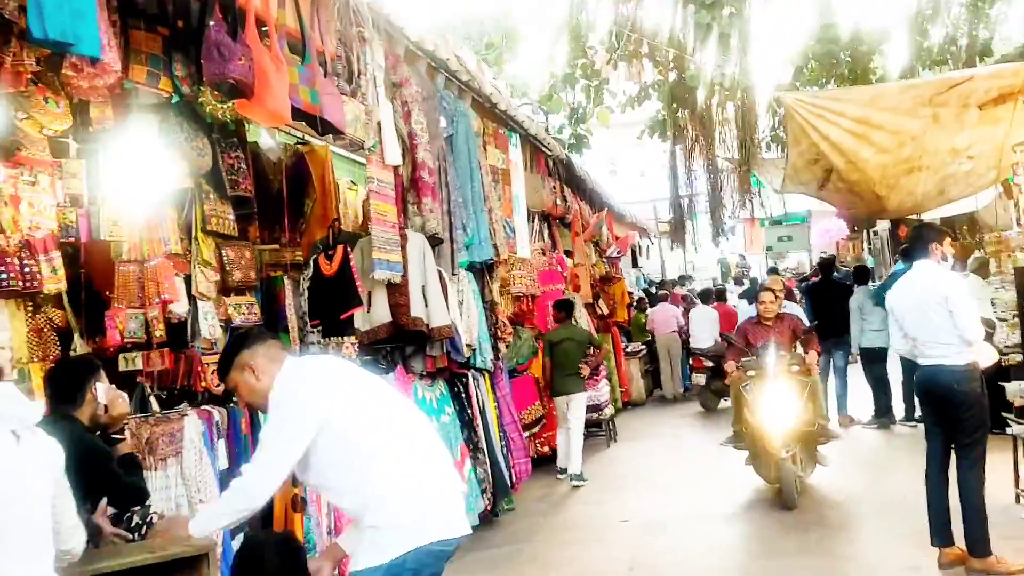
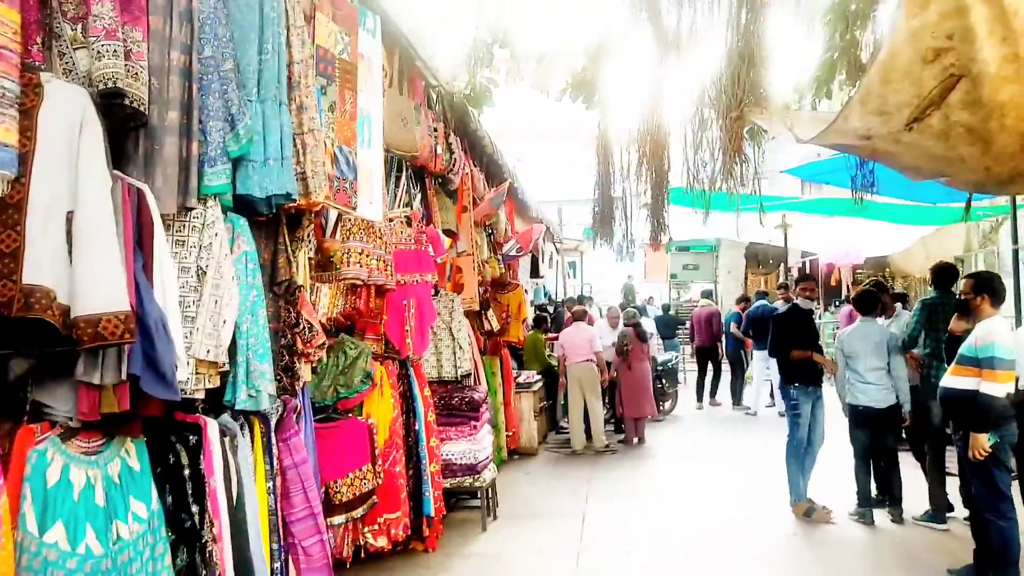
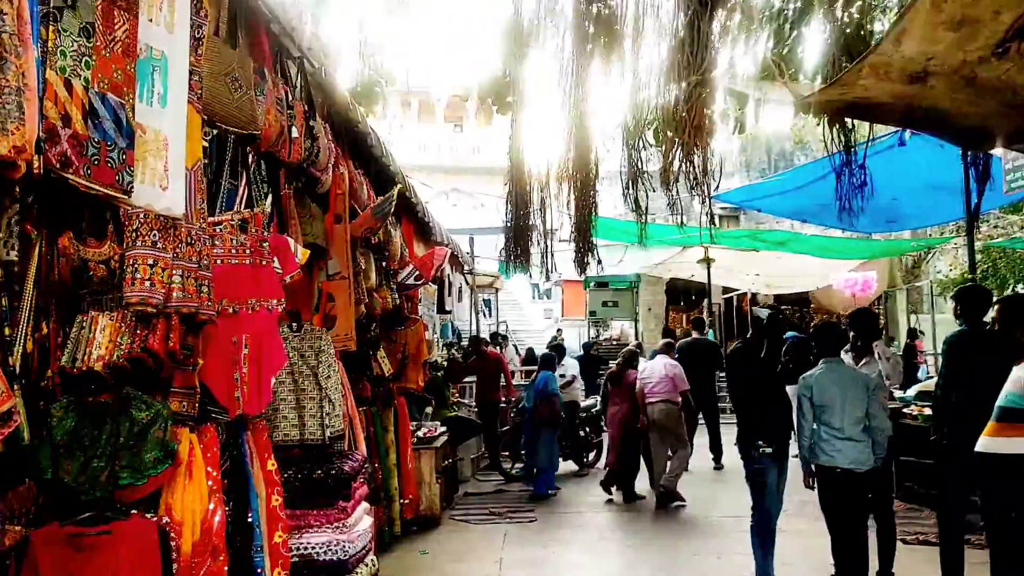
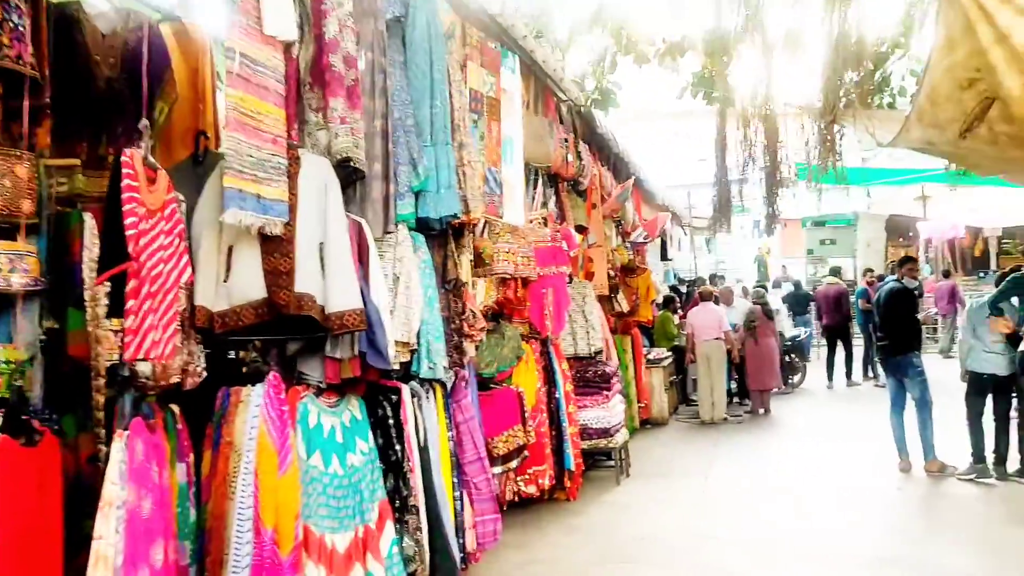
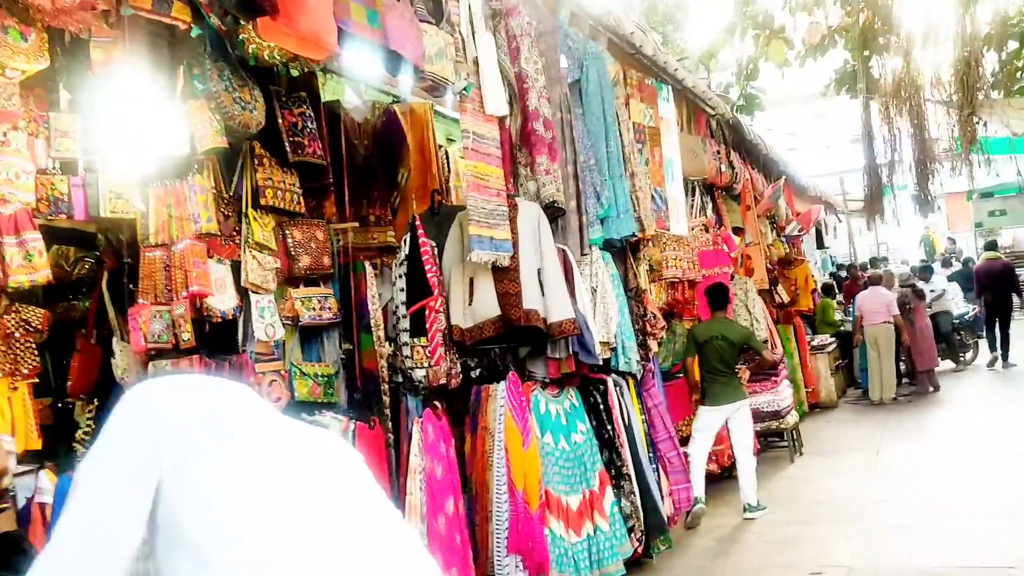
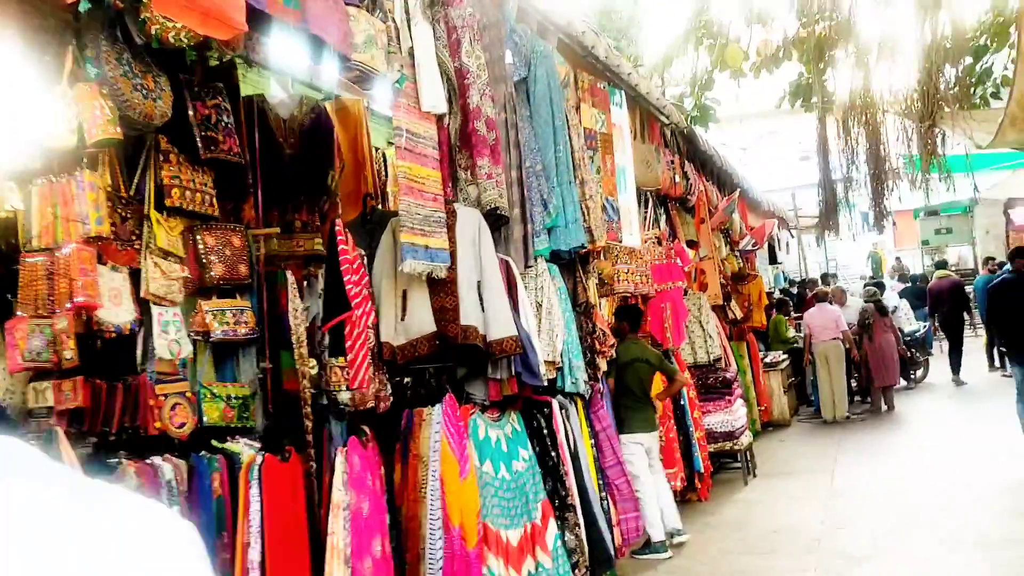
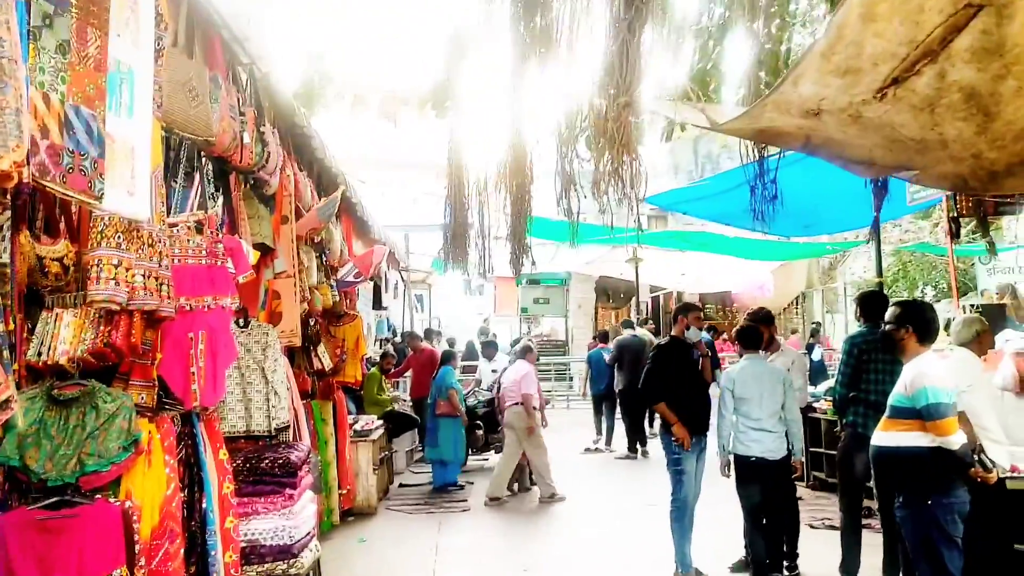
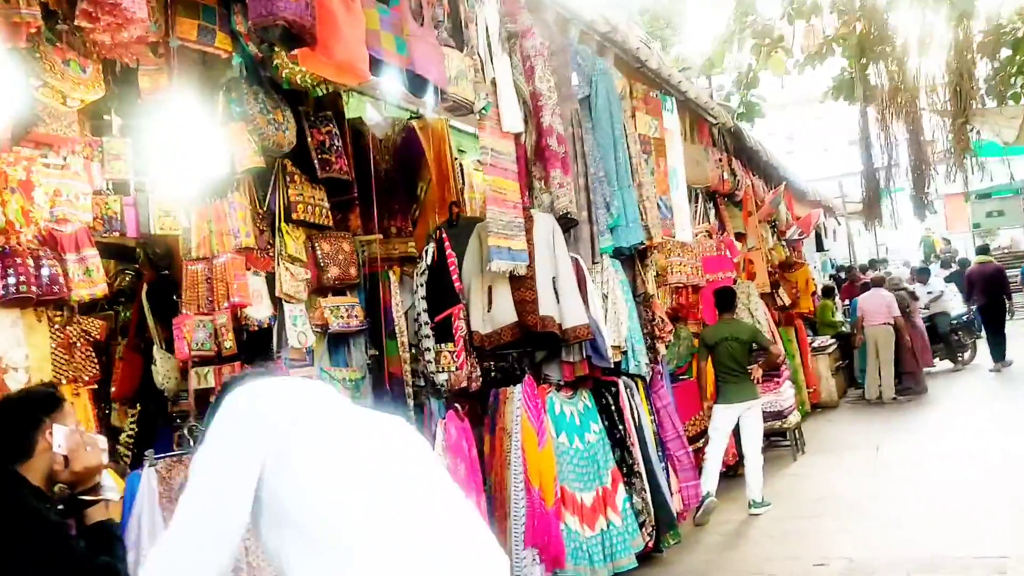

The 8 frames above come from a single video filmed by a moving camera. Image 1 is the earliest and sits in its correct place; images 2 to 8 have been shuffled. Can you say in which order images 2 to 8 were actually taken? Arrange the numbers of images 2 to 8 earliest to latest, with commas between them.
8, 5, 6, 4, 2, 7, 3
